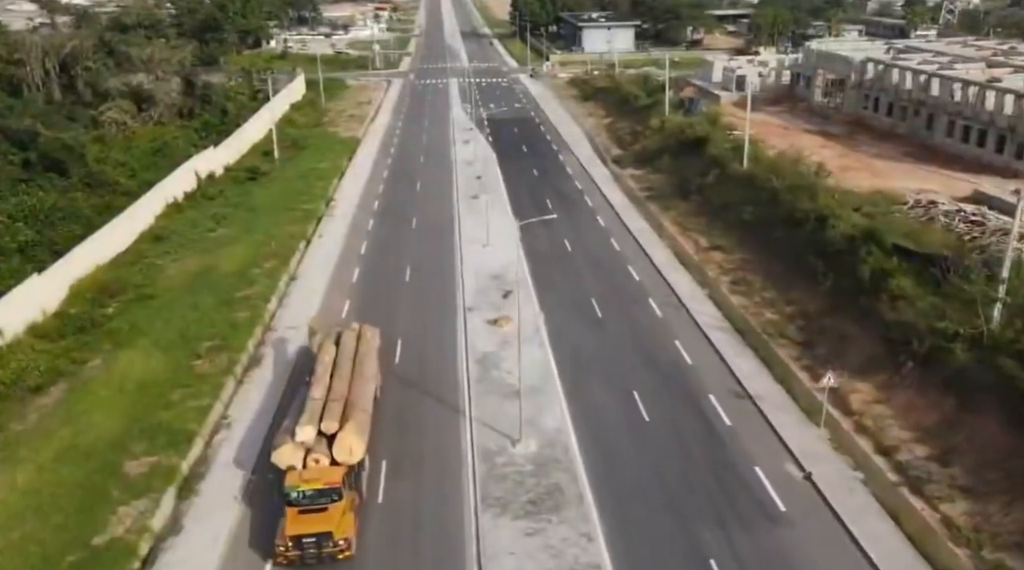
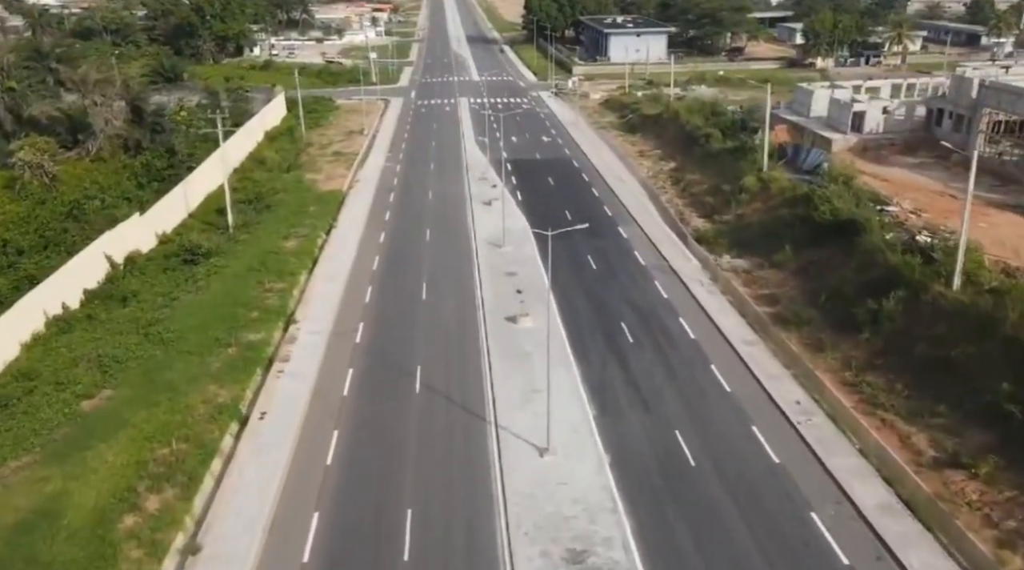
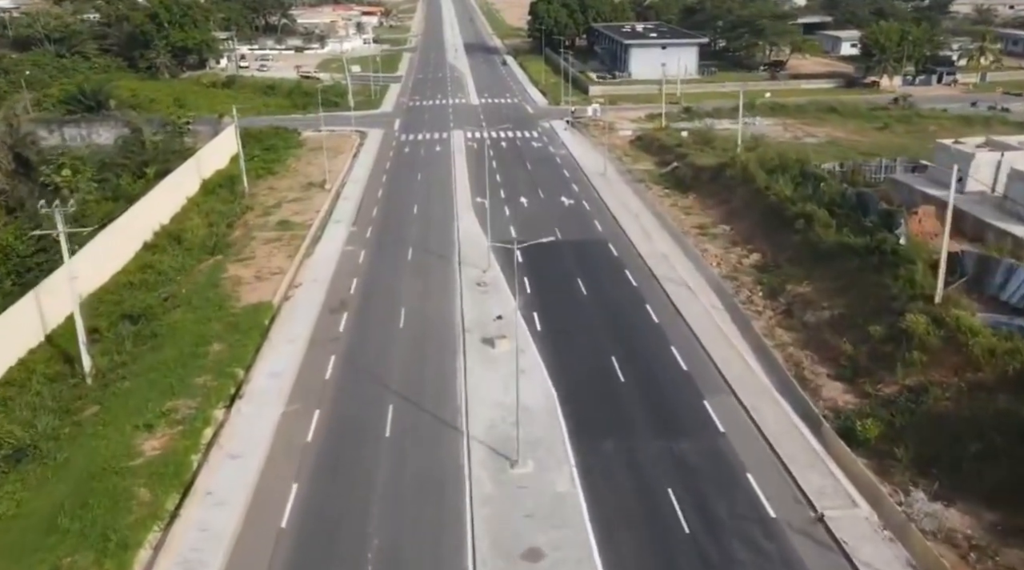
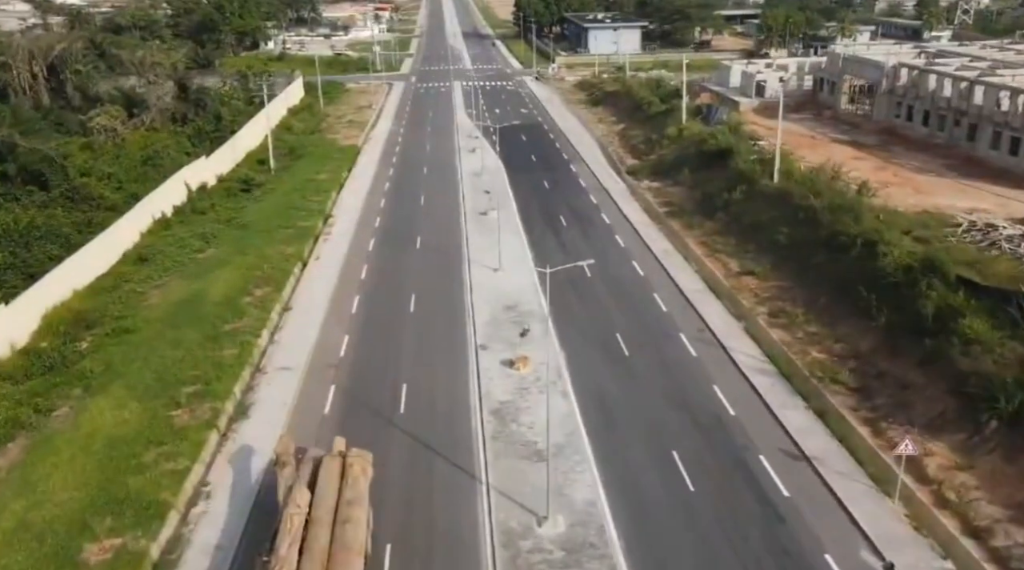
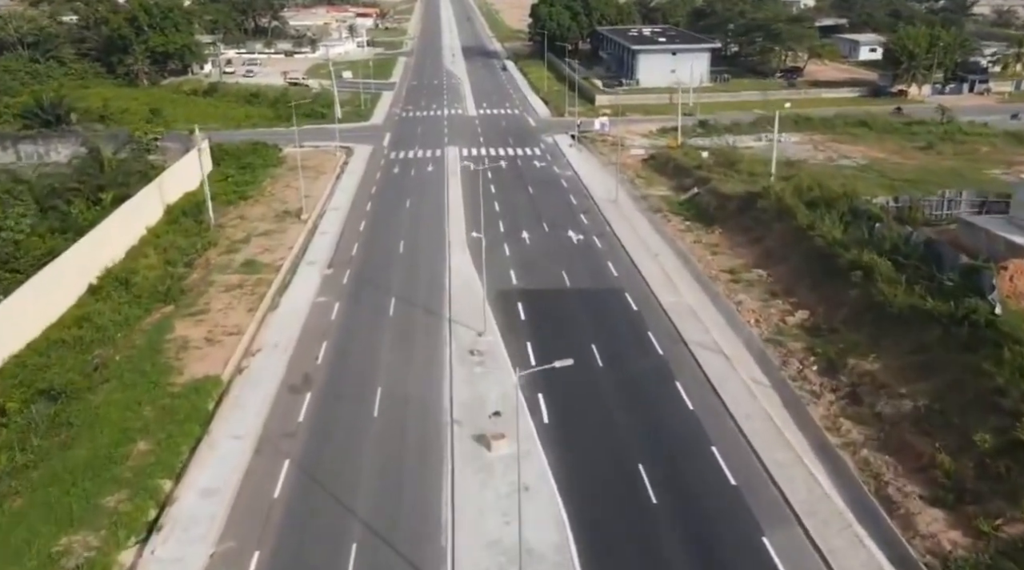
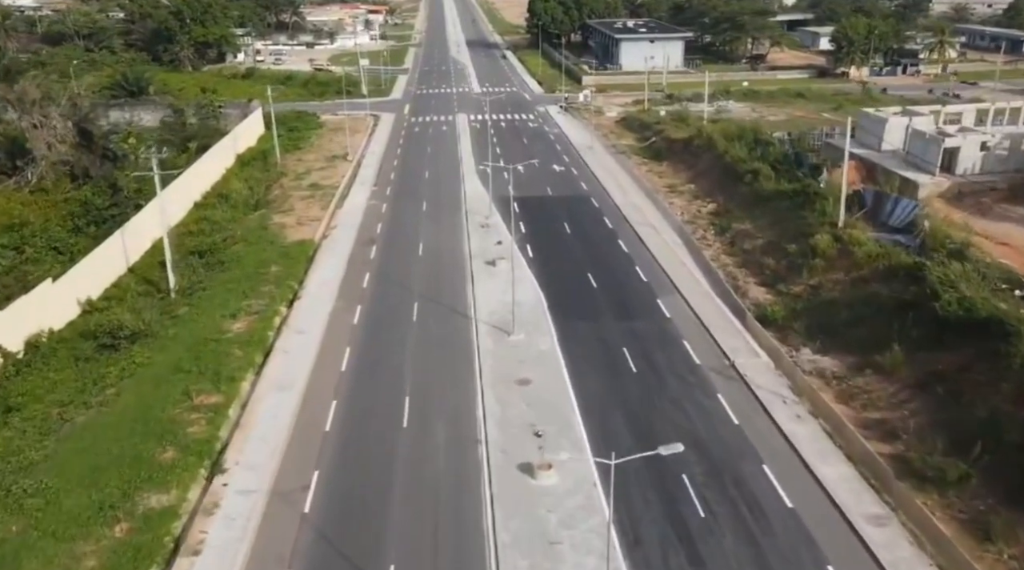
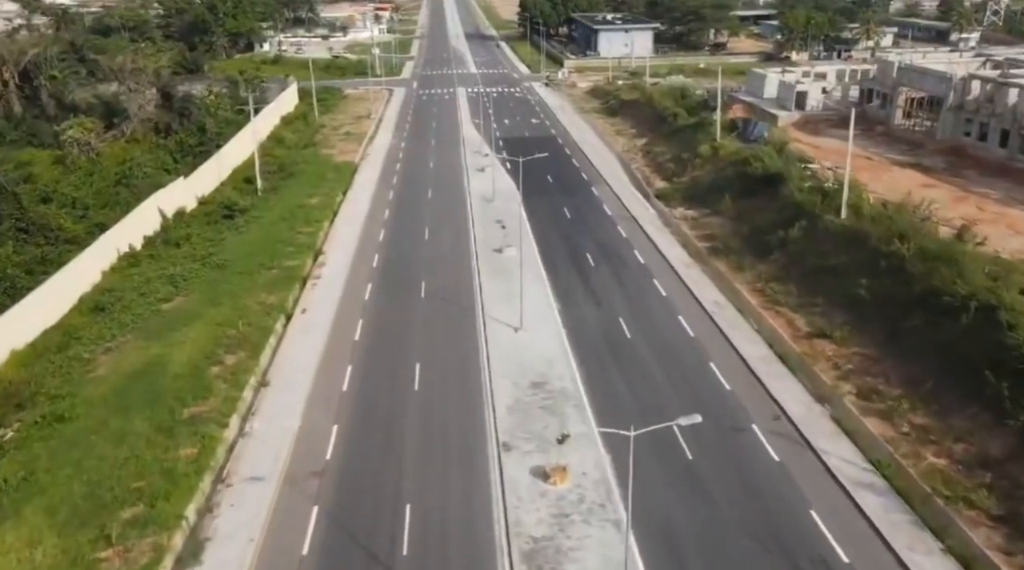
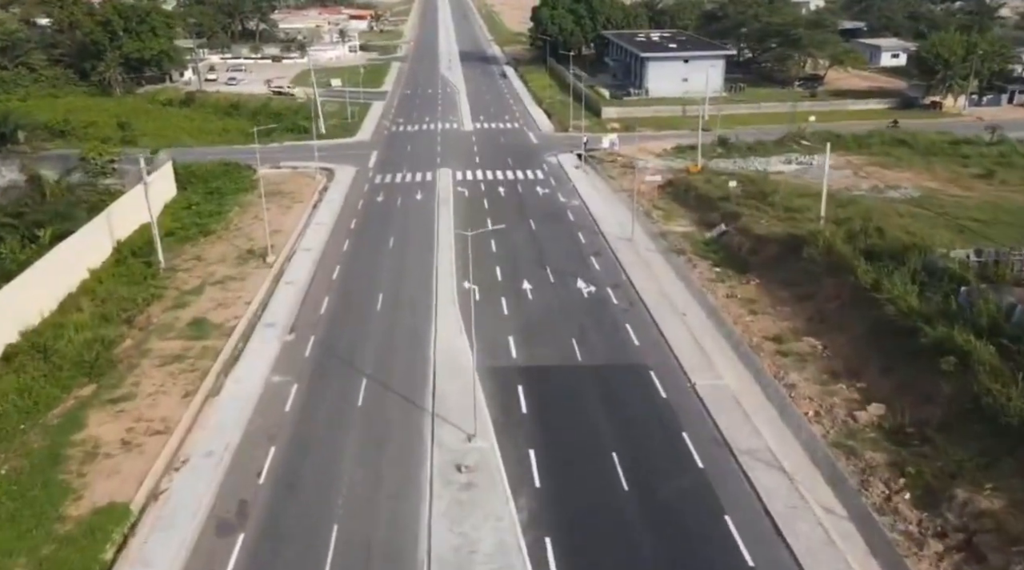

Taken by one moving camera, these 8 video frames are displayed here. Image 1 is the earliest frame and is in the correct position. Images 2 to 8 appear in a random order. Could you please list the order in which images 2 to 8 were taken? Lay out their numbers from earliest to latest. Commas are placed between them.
4, 7, 2, 6, 3, 5, 8
